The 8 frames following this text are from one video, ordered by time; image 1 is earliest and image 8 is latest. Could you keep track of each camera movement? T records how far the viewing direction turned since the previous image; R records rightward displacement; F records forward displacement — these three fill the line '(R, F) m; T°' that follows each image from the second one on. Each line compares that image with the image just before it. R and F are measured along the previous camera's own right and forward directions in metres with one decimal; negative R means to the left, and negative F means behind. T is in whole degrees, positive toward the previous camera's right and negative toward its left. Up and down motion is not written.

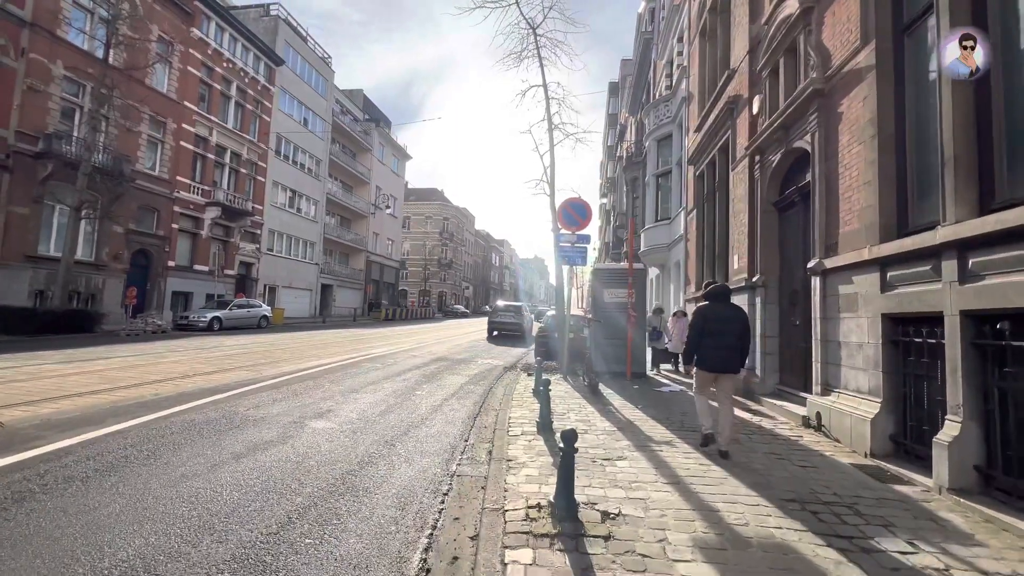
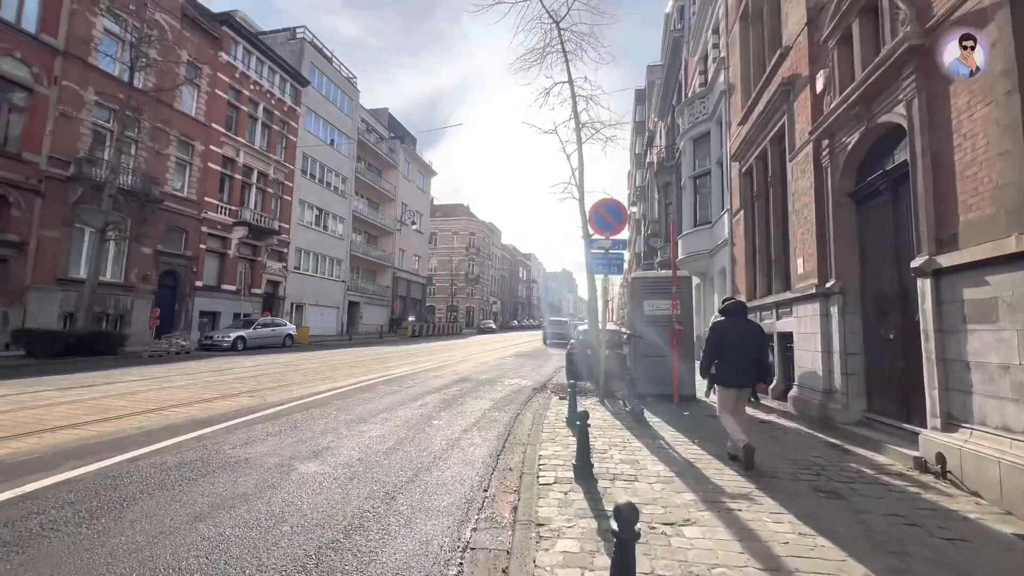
(0.0, +1.1) m; -4°
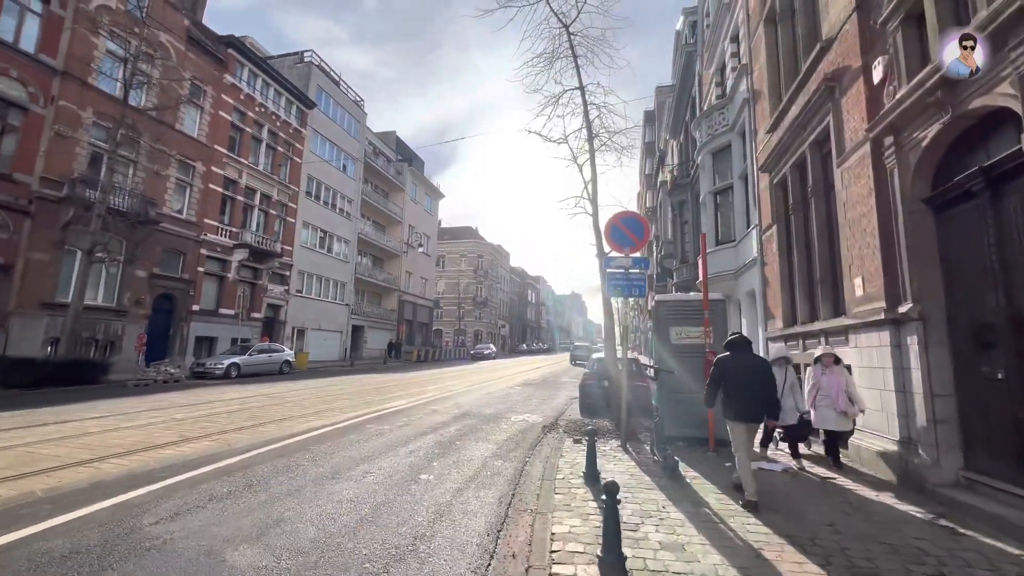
(+0.1, +1.2) m; -1°
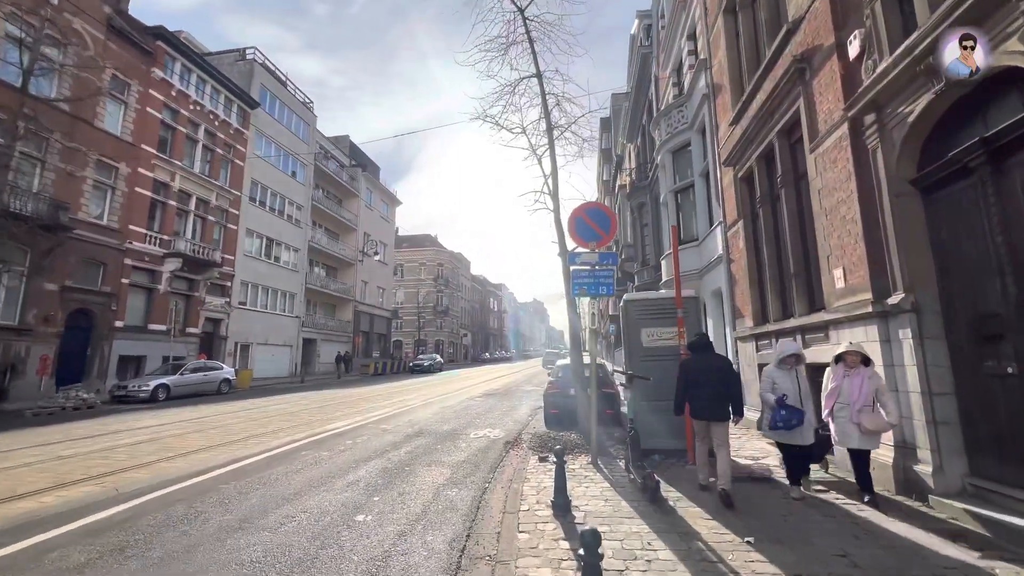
(+0.1, +0.9) m; +5°
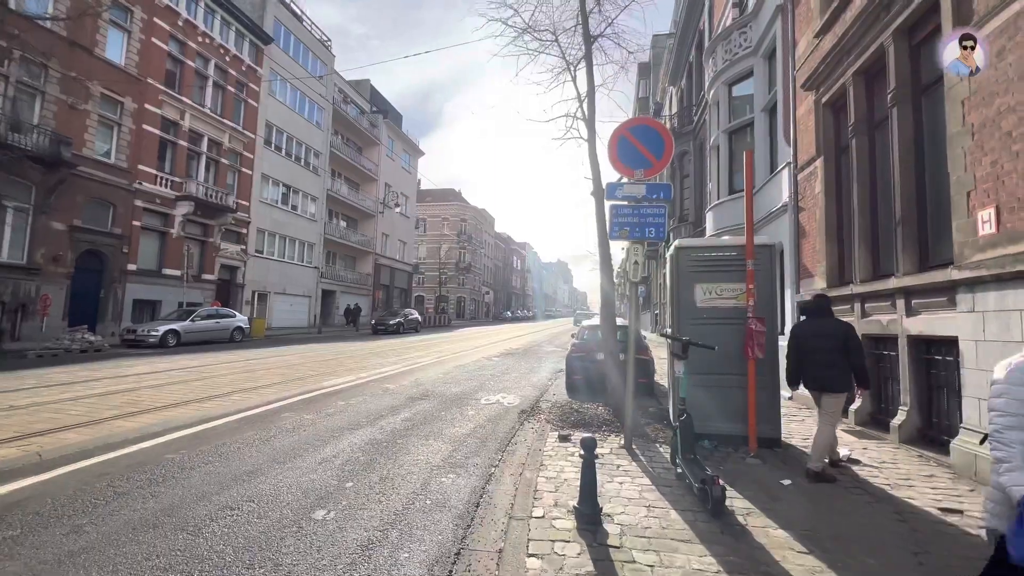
(+0.1, +1.5) m; -3°
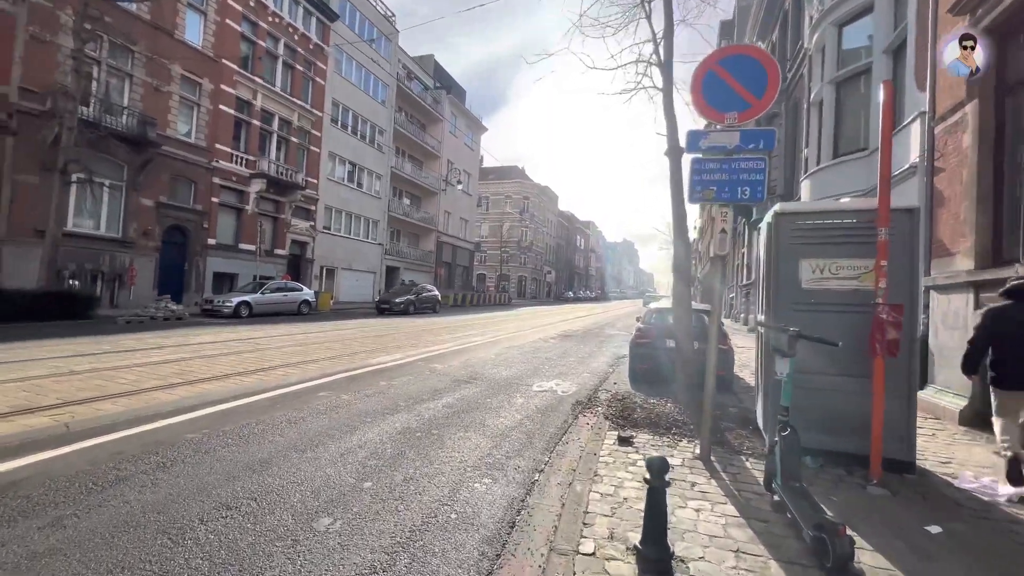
(+0.1, +0.9) m; -8°
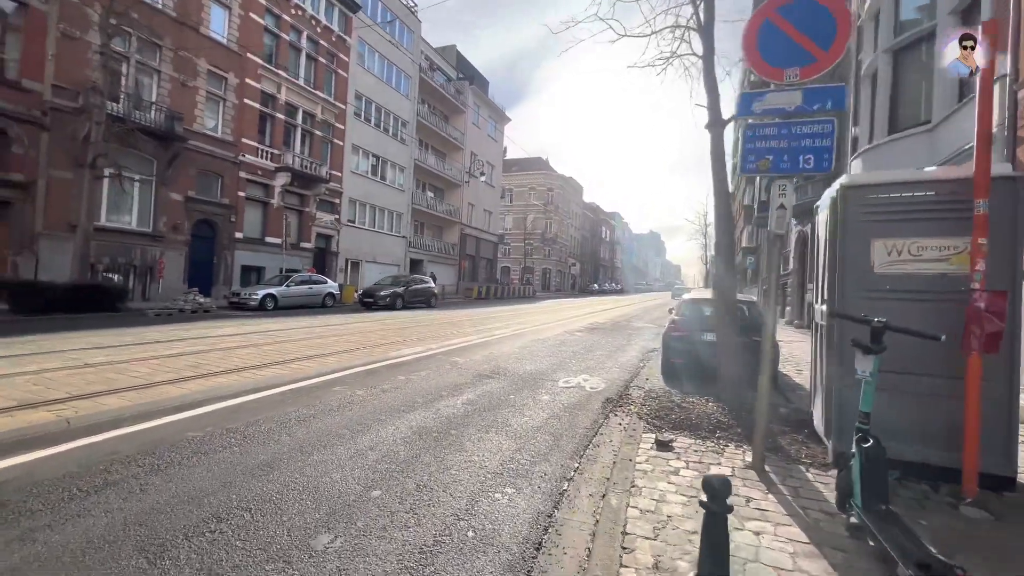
(0.0, +0.5) m; -3°
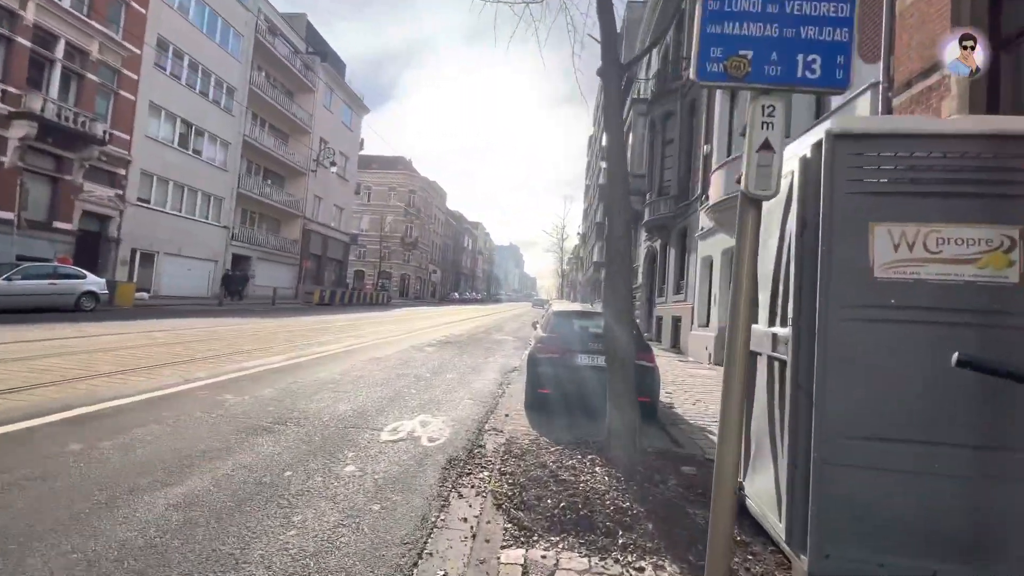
(+0.6, +2.3) m; +17°
